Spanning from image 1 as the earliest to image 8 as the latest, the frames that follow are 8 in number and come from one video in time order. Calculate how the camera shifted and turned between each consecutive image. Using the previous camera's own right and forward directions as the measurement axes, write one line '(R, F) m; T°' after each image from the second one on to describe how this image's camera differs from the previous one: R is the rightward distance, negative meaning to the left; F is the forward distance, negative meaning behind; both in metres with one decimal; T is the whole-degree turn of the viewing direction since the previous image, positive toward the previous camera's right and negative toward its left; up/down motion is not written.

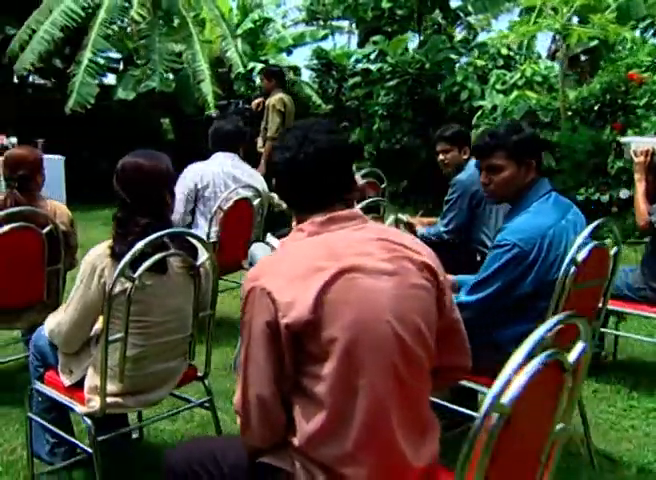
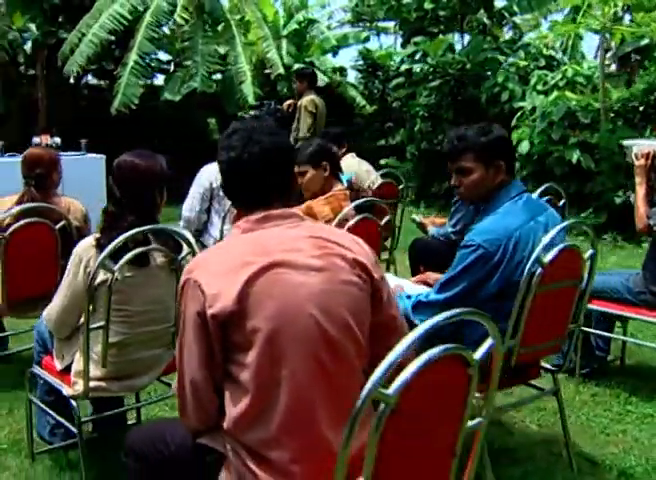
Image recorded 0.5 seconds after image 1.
(+0.3, -0.1) m; -5°
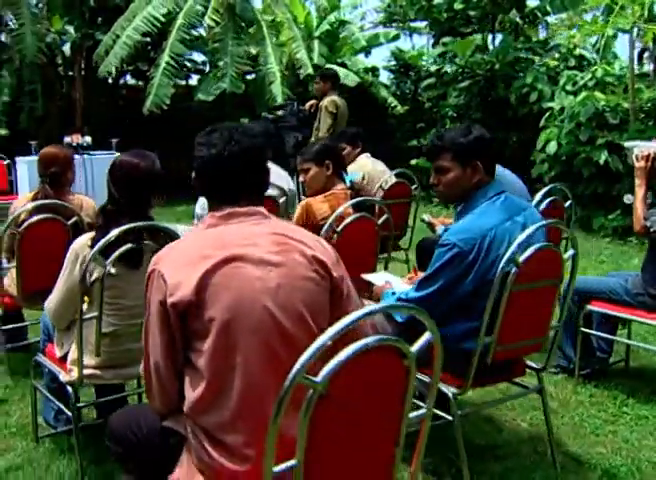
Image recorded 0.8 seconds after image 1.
(+0.2, -0.1) m; -4°
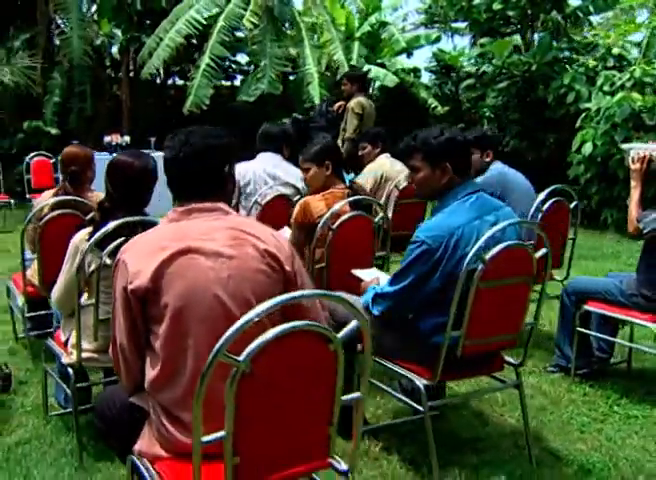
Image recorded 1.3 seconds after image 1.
(+0.3, -0.1) m; -5°
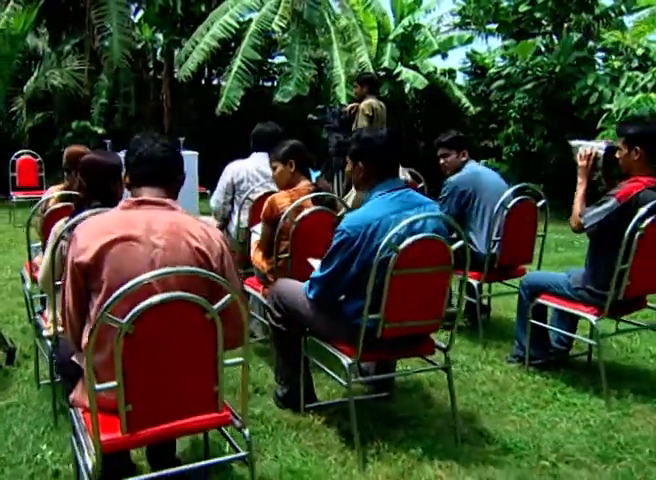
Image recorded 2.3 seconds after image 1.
(+0.6, -0.3) m; -5°
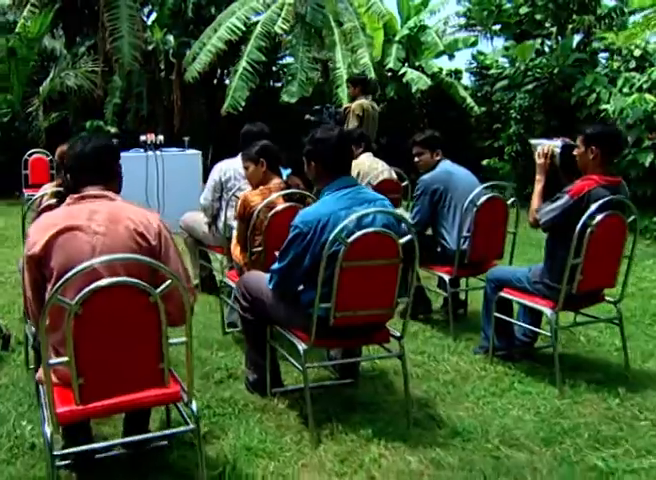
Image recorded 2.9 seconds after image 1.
(+0.3, -0.2) m; -2°
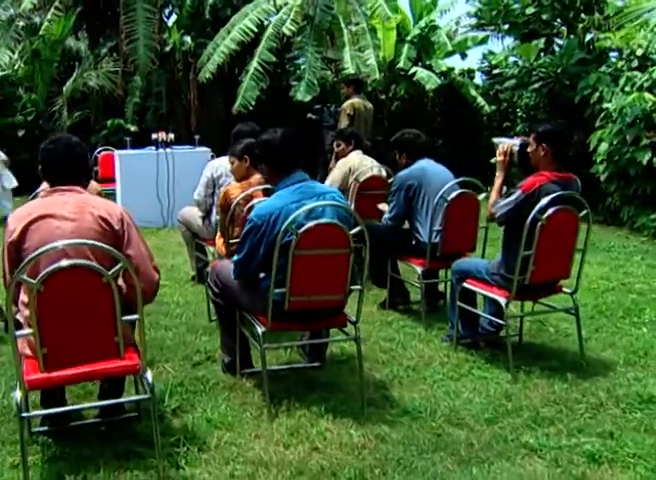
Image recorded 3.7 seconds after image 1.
(+0.4, -0.3) m; -3°
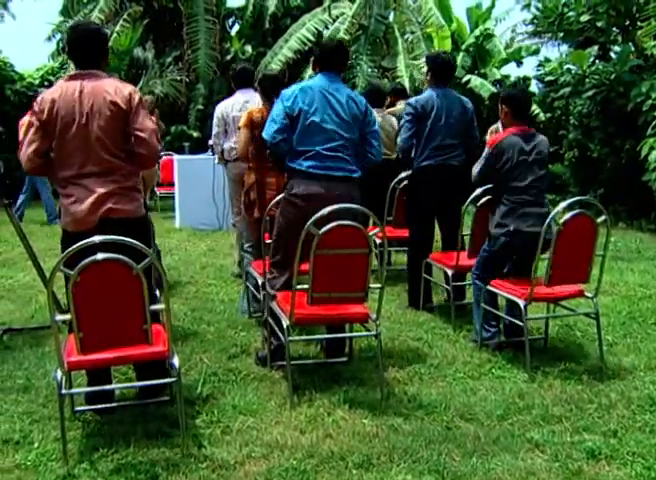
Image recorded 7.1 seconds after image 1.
(+0.3, -0.2) m; -5°
